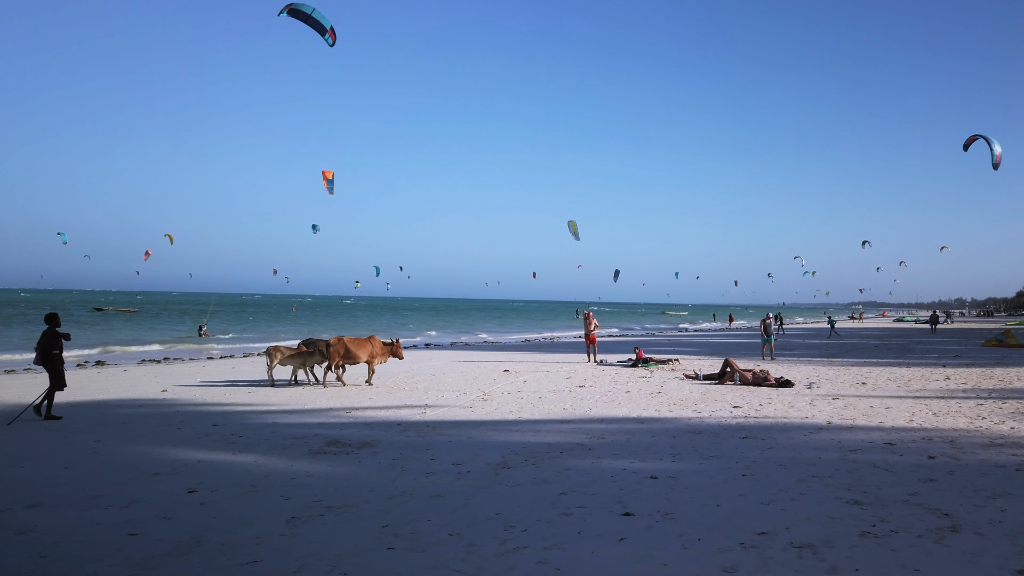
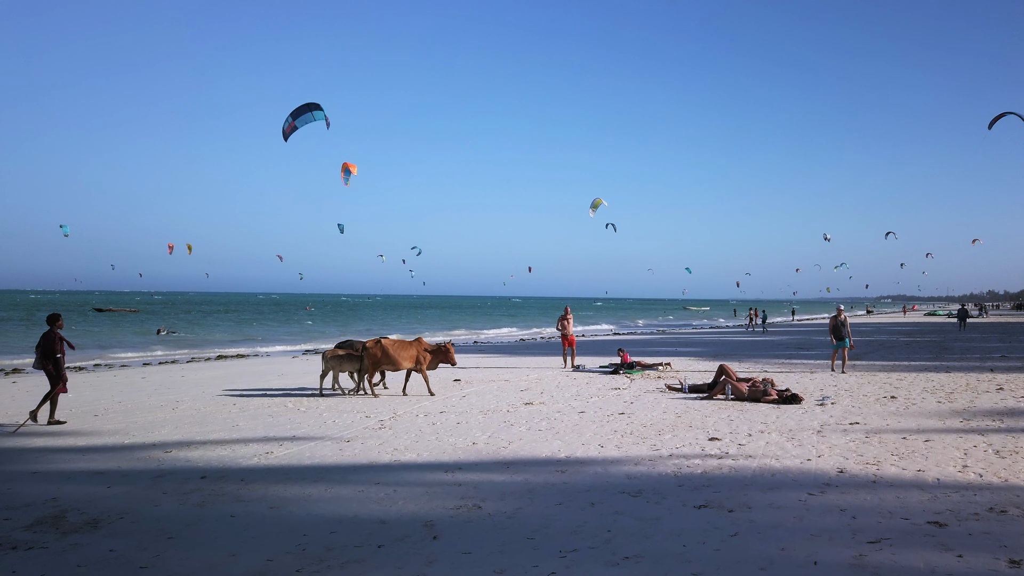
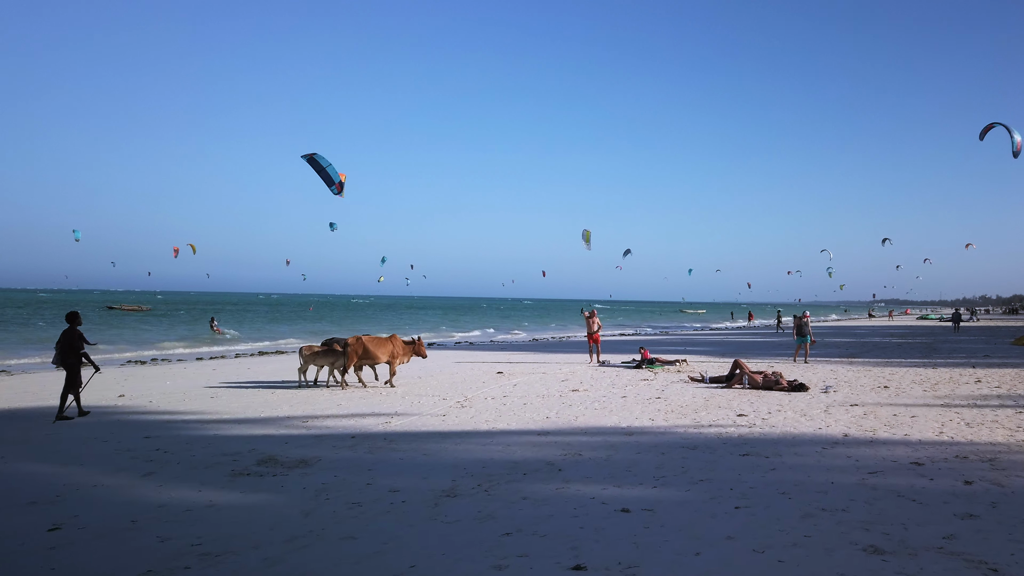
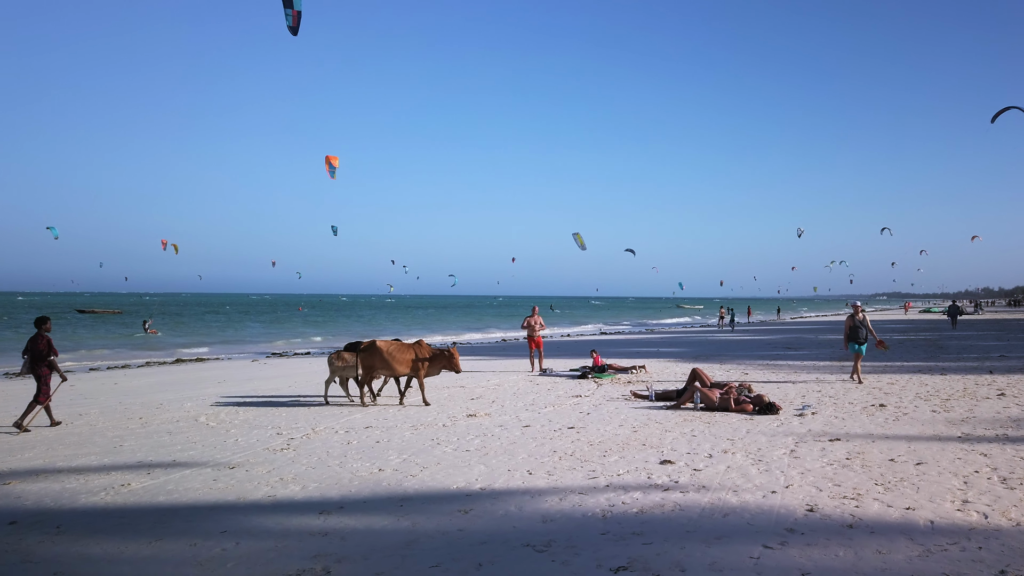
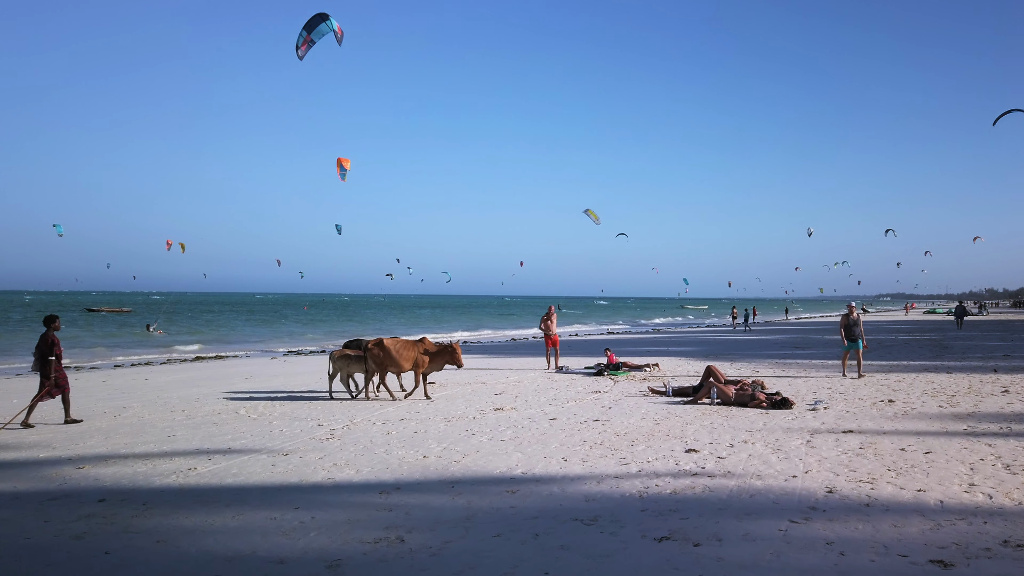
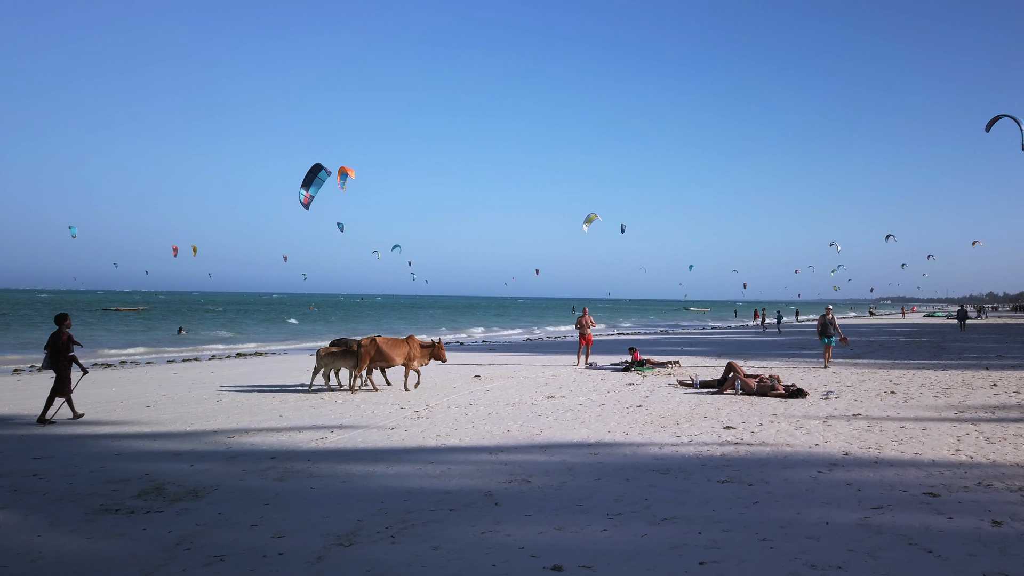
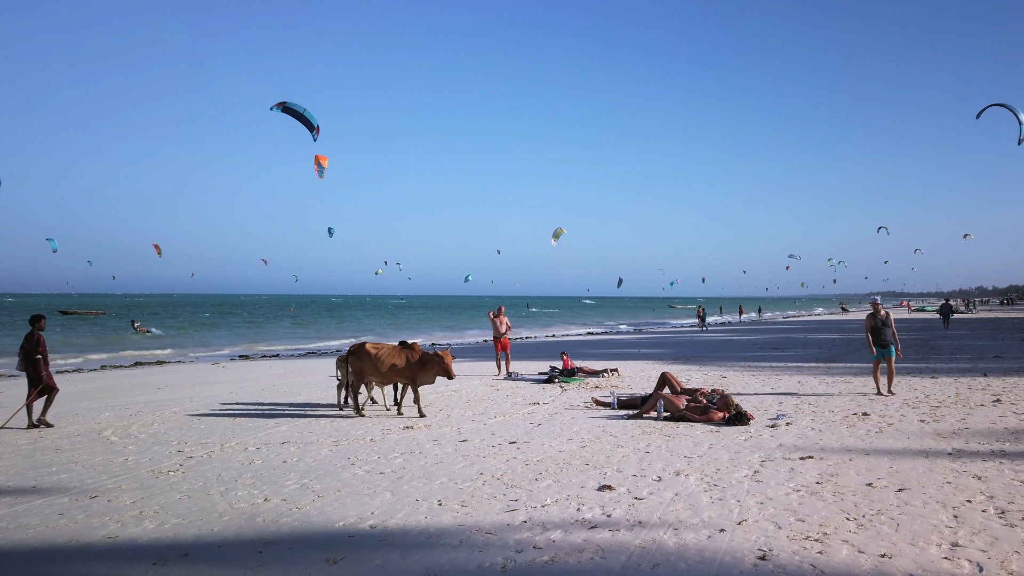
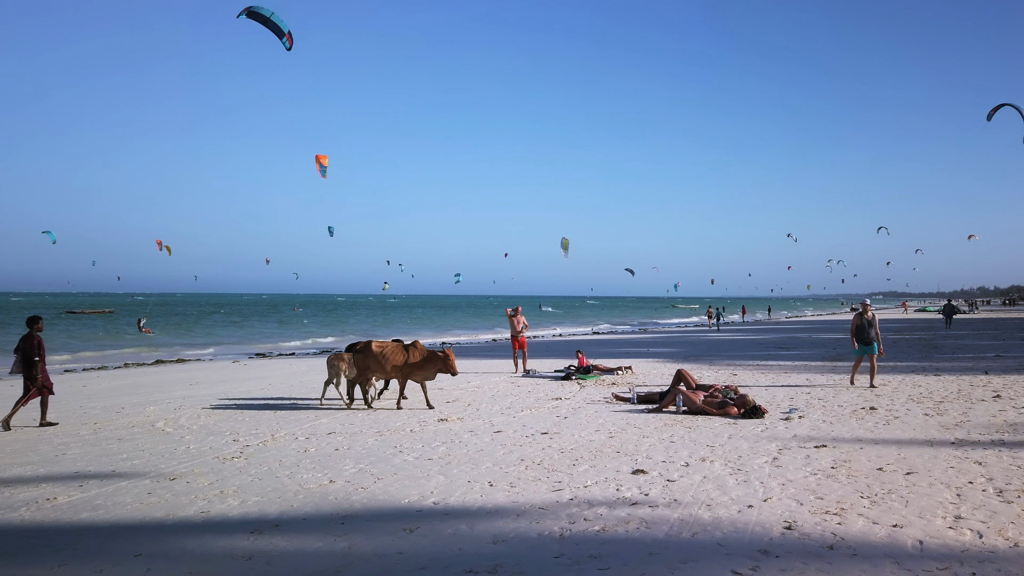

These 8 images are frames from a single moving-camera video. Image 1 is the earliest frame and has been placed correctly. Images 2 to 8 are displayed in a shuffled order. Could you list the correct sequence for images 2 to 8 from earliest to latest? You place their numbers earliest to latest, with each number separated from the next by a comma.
3, 6, 2, 5, 4, 8, 7
